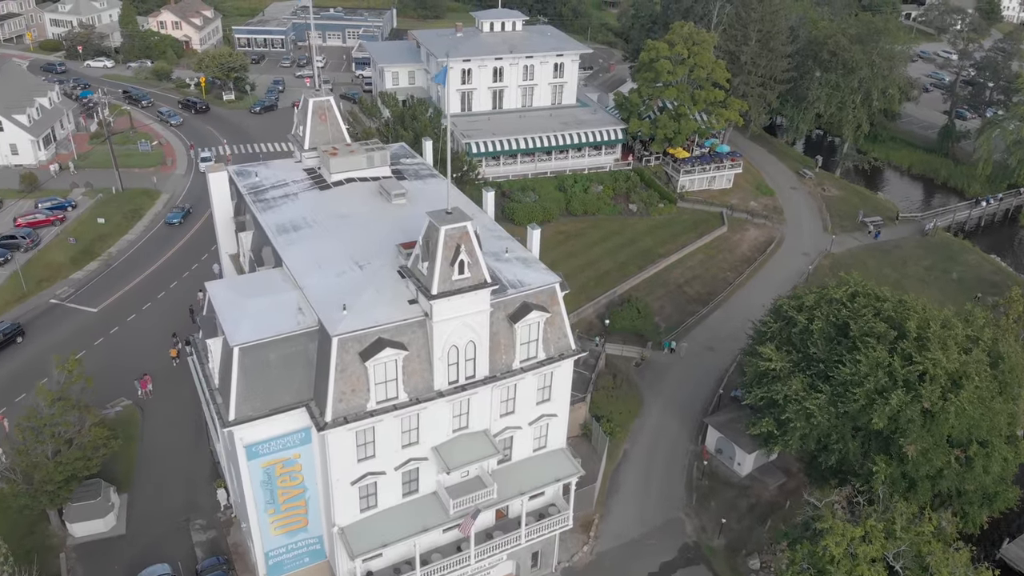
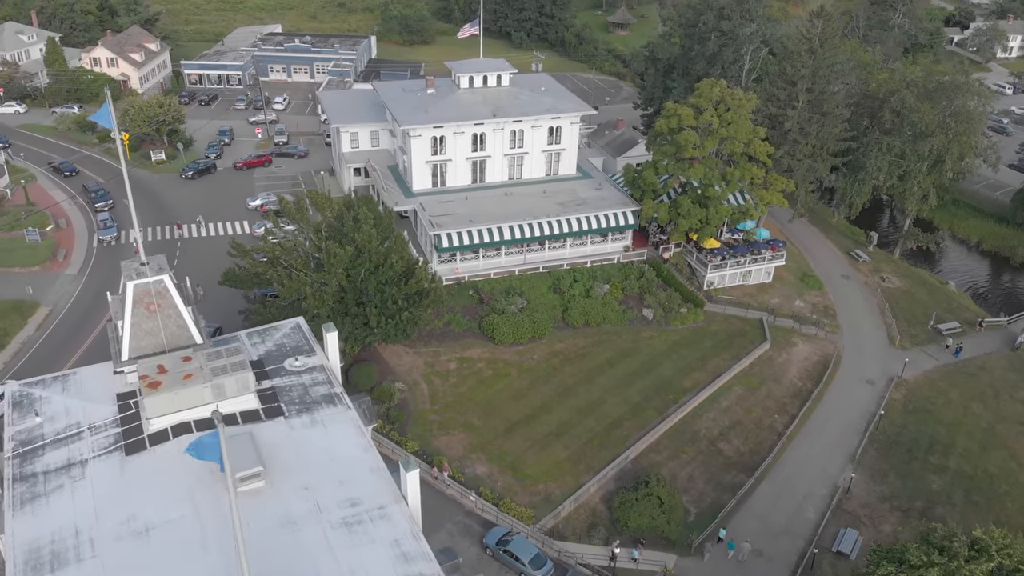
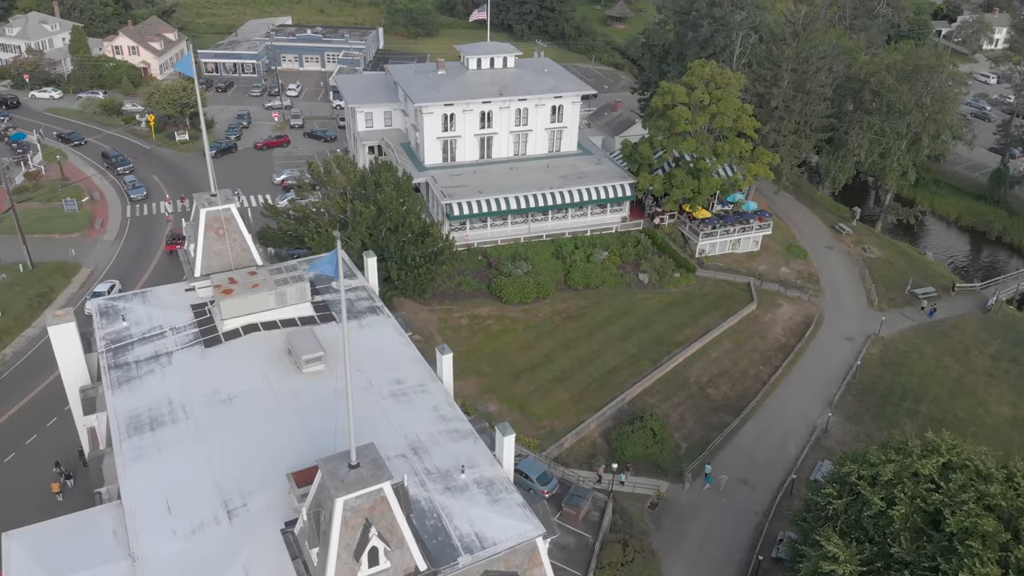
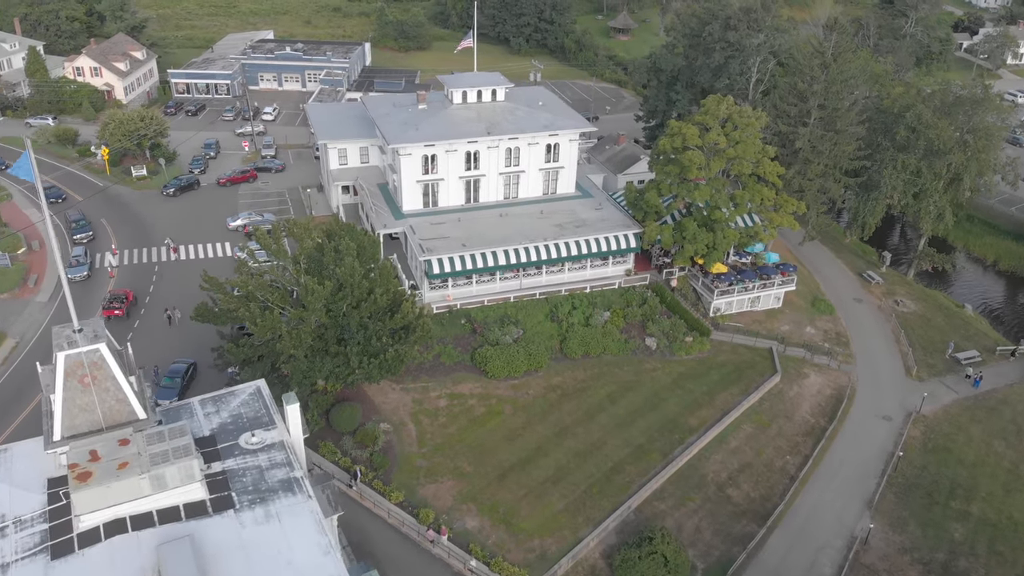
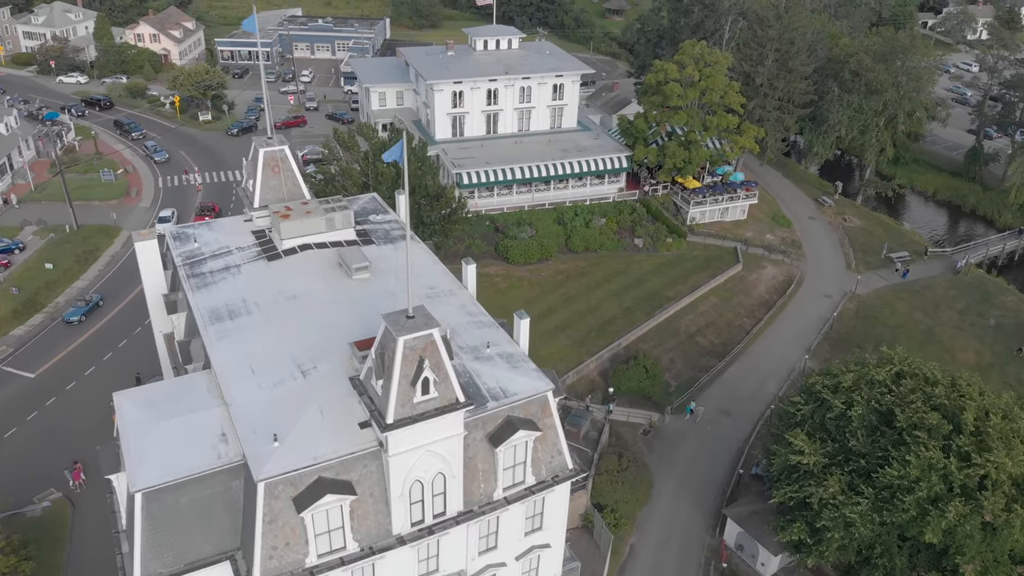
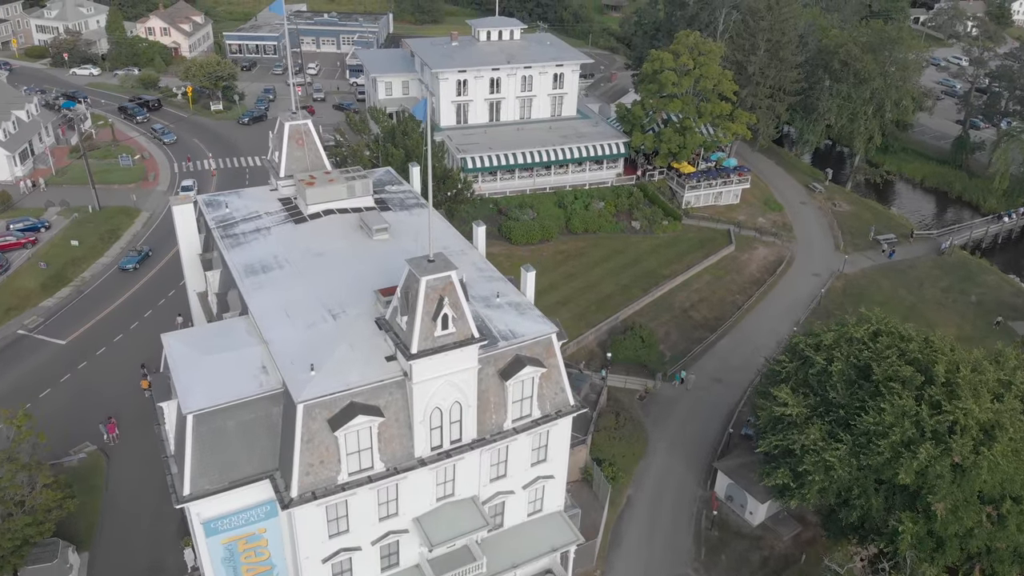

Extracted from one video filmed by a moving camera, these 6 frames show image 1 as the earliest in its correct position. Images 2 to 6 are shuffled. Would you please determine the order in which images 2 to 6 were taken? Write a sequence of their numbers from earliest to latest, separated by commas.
6, 5, 3, 2, 4
